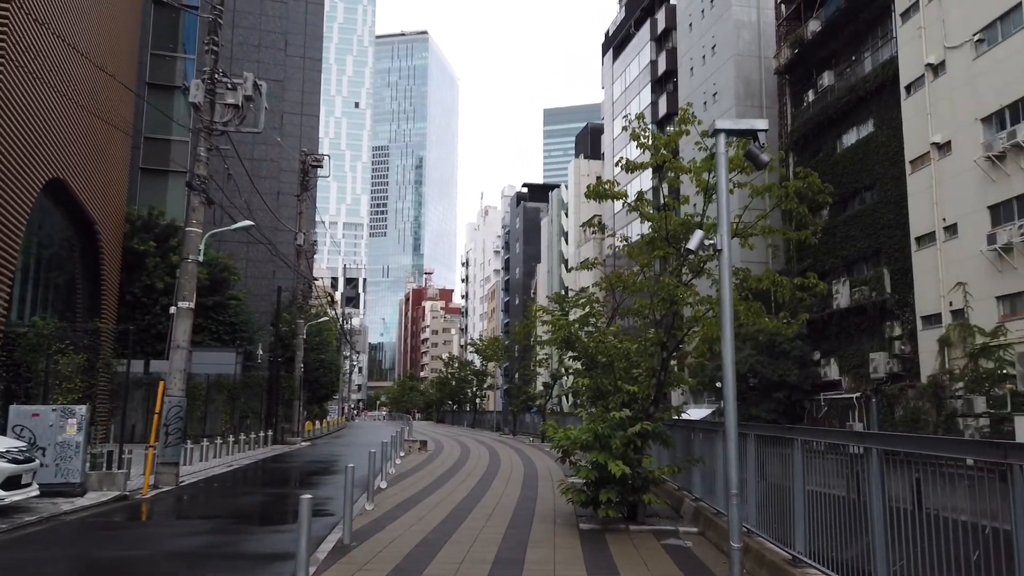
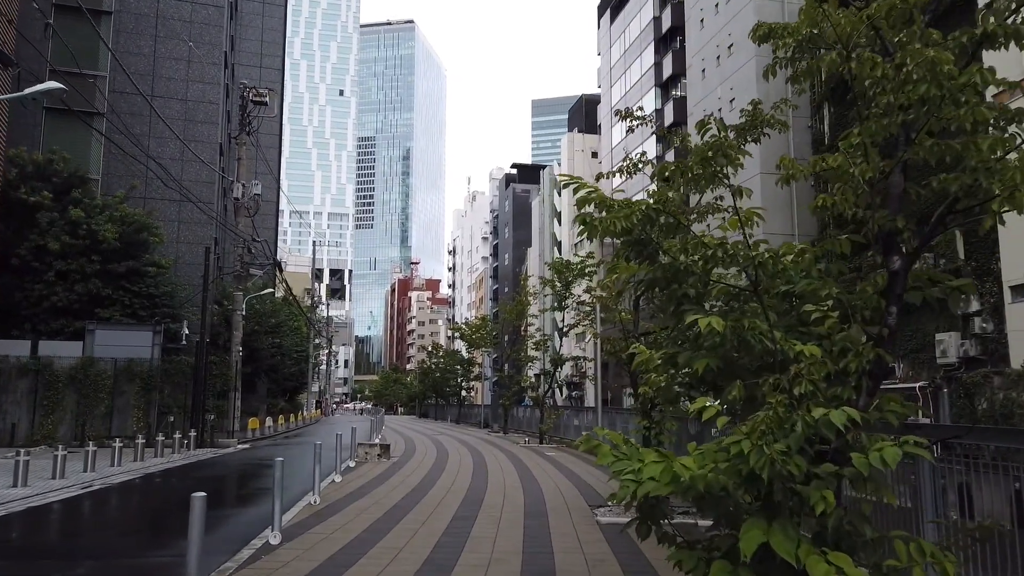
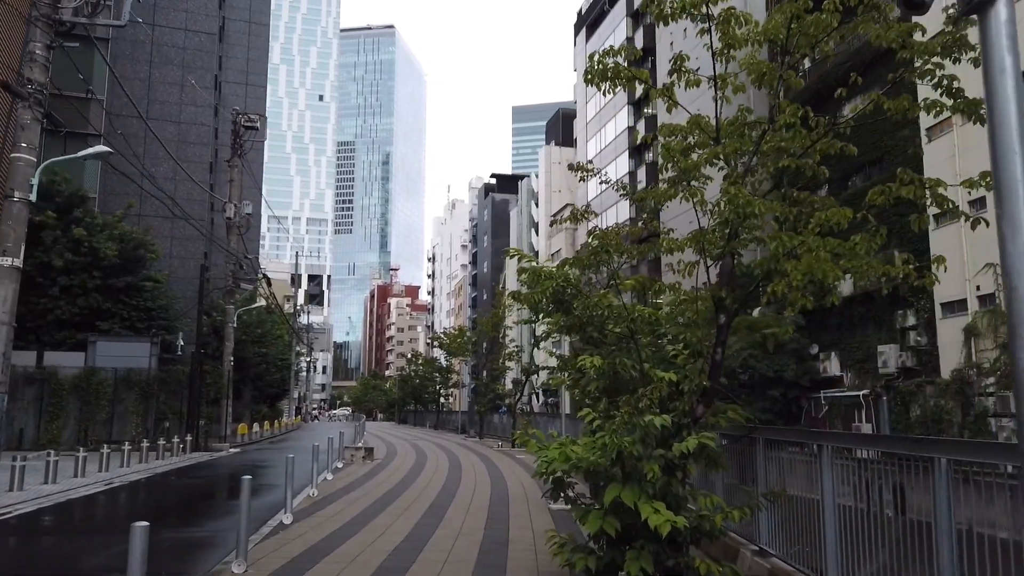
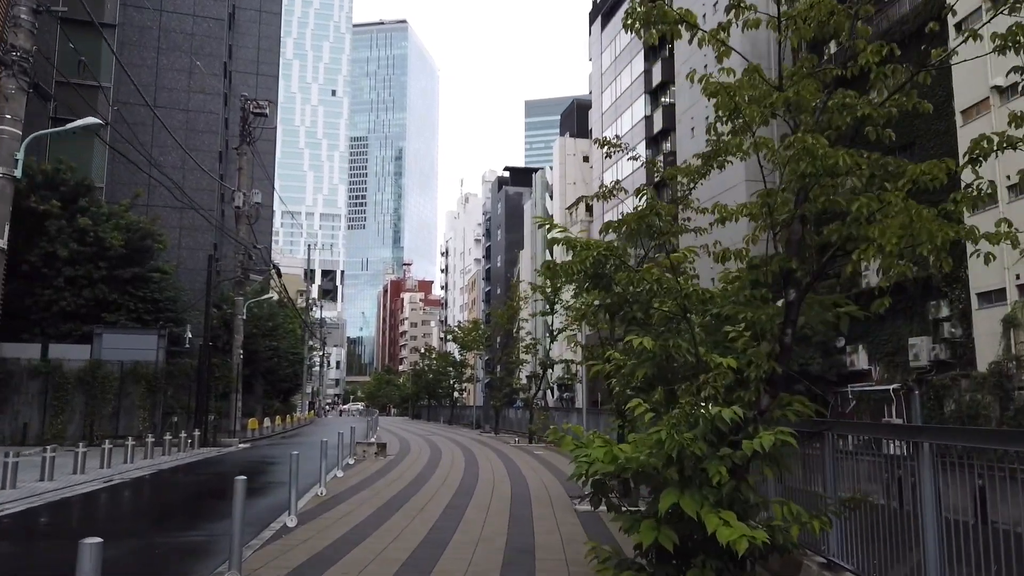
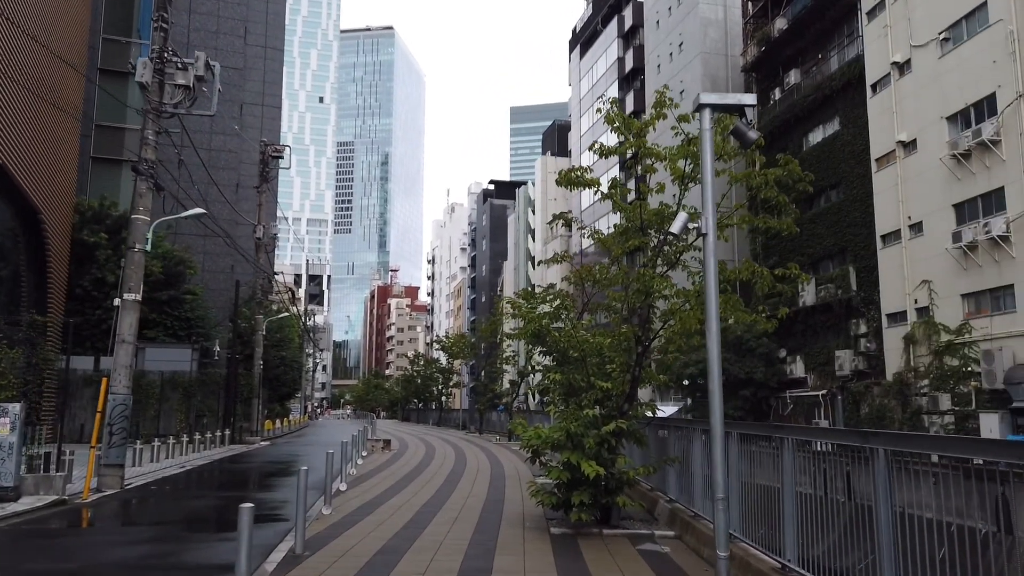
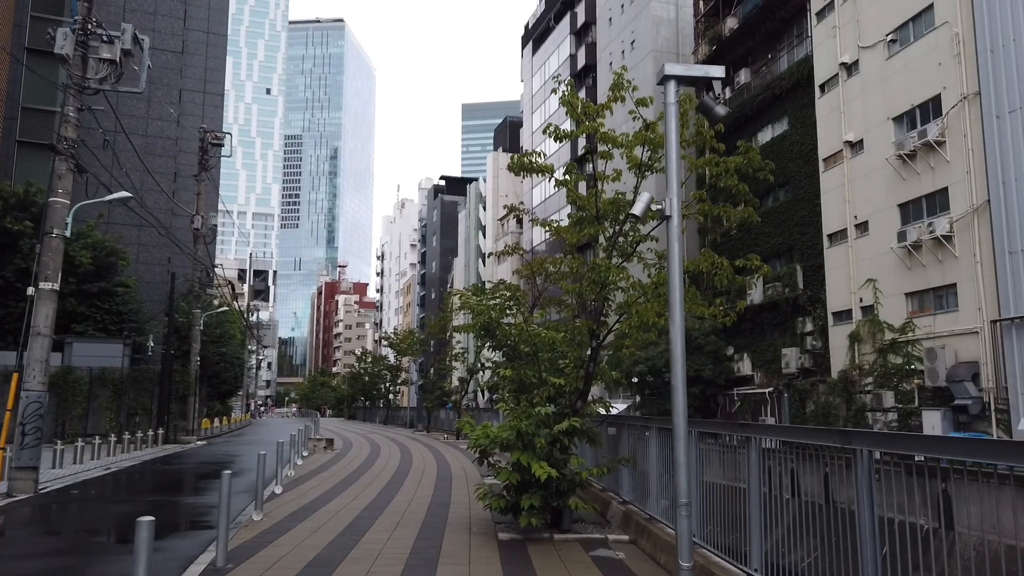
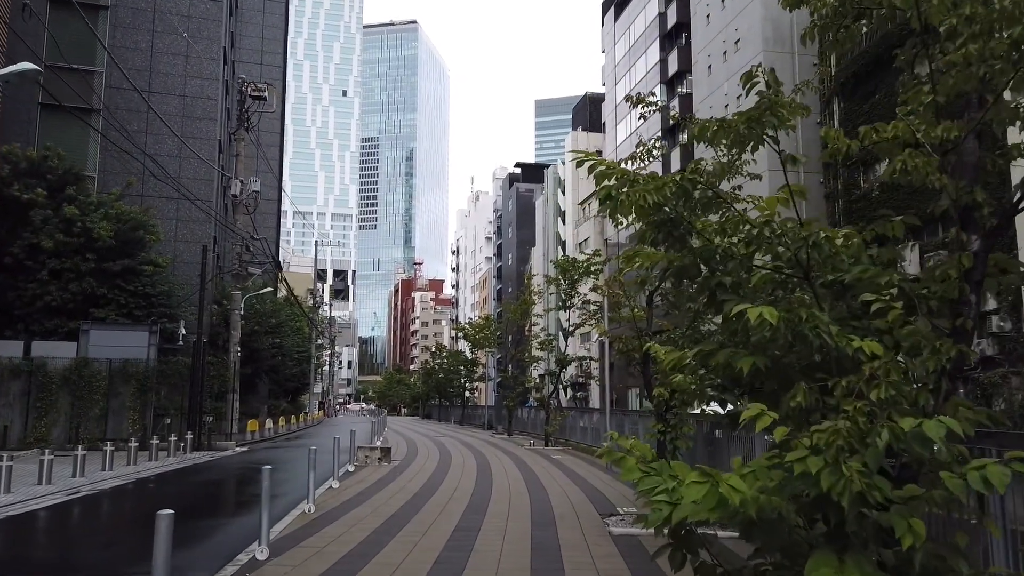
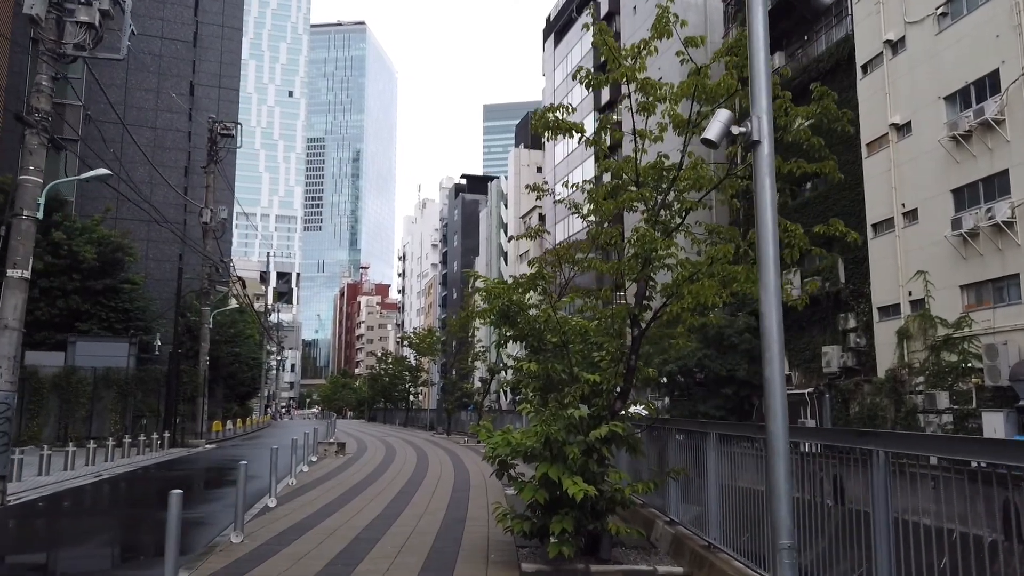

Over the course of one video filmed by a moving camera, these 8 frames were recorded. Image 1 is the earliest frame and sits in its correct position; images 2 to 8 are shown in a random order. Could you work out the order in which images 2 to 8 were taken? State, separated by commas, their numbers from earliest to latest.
5, 6, 8, 3, 4, 2, 7
